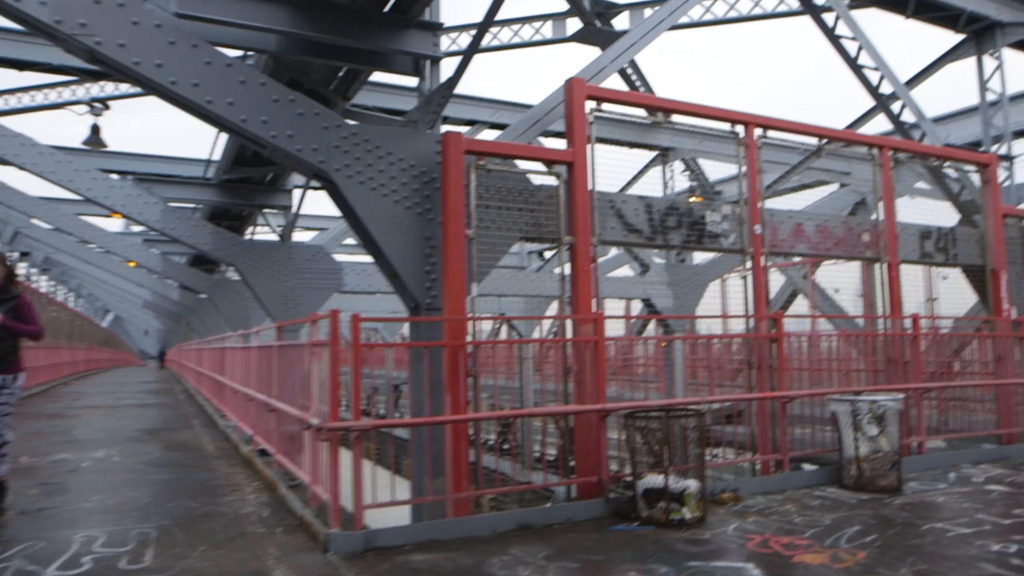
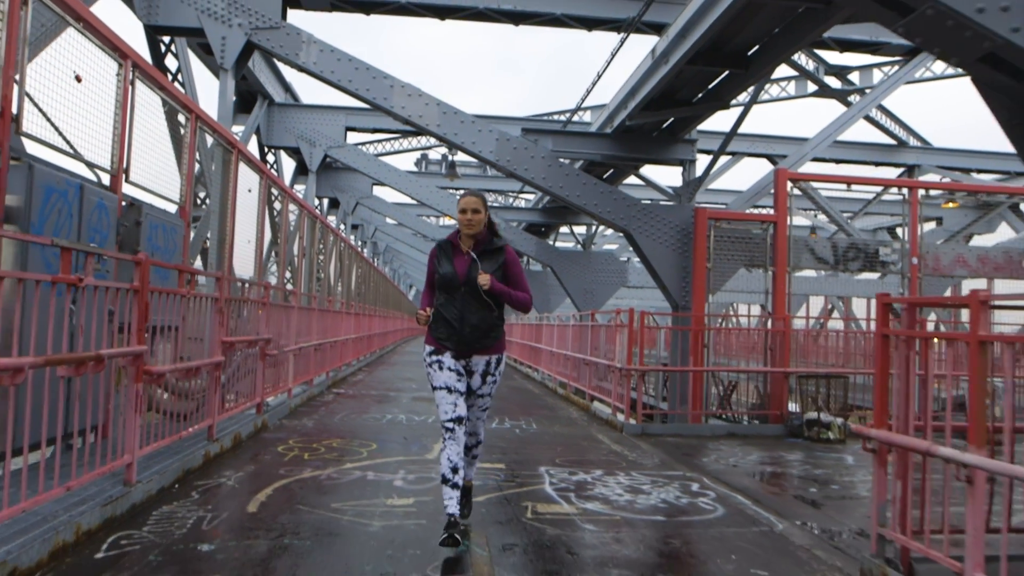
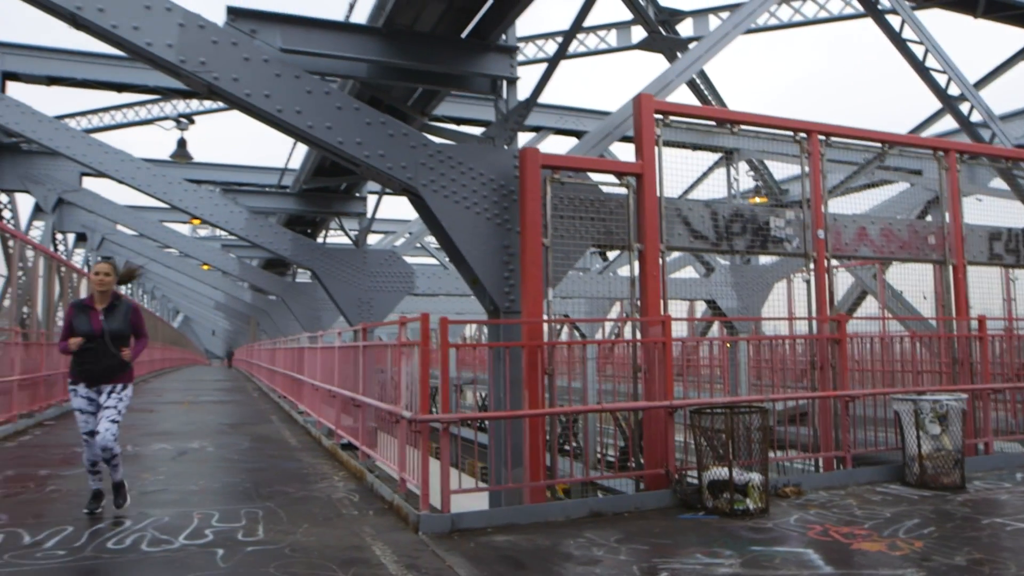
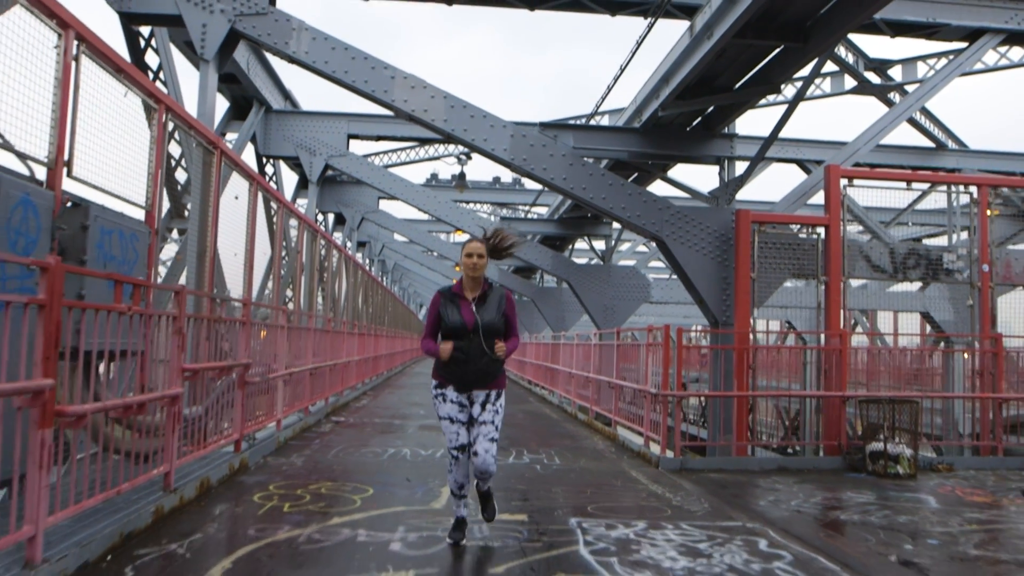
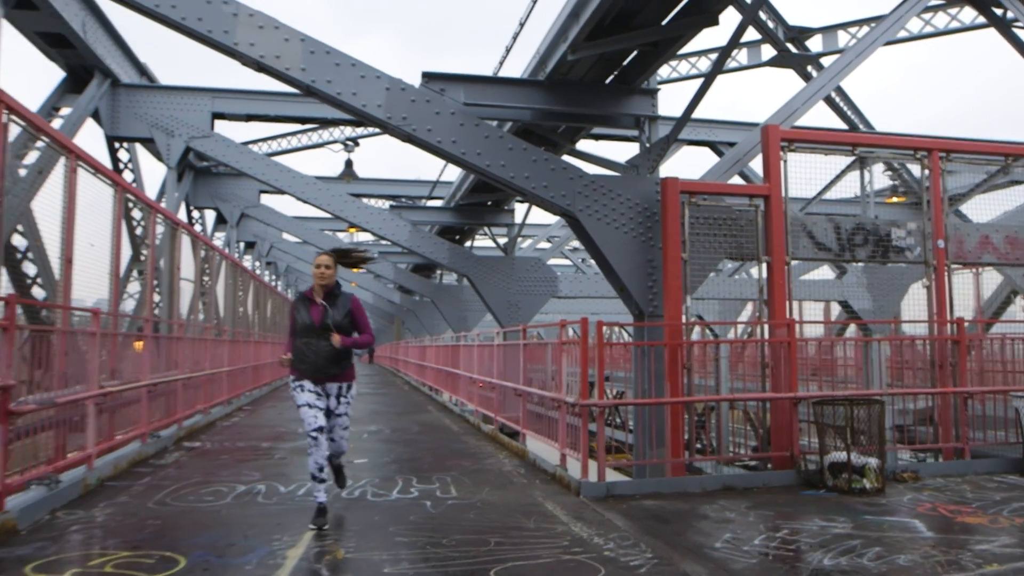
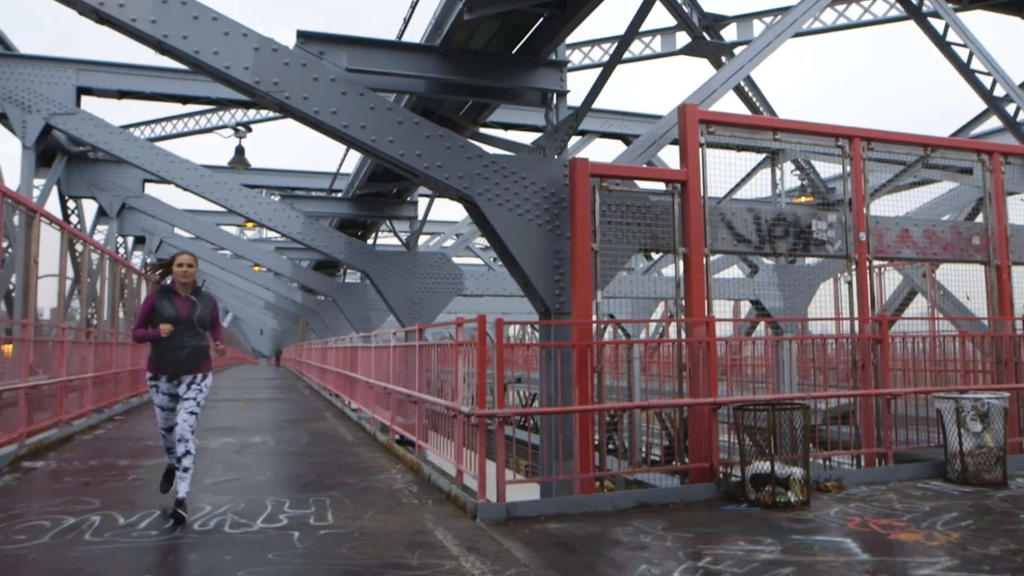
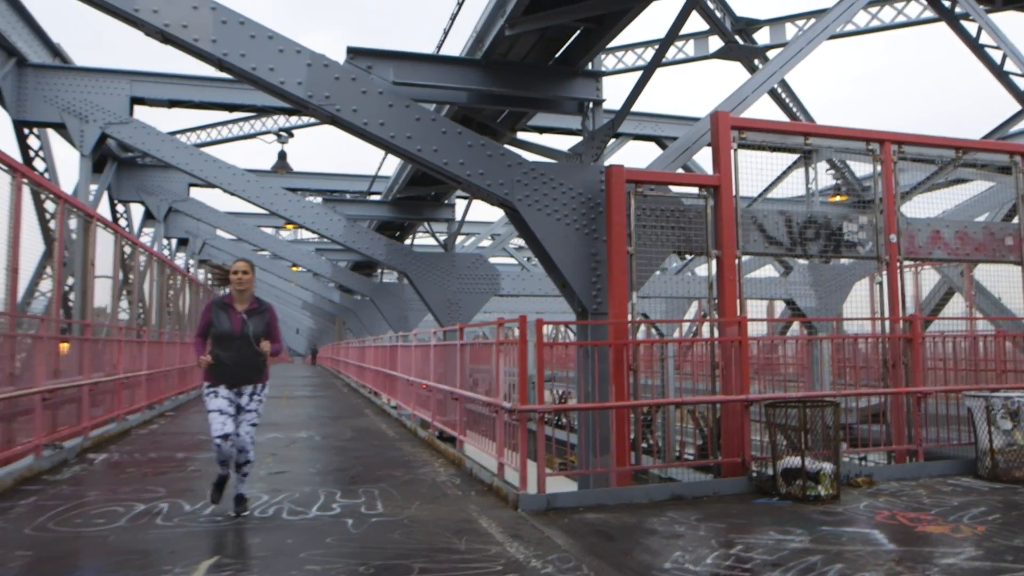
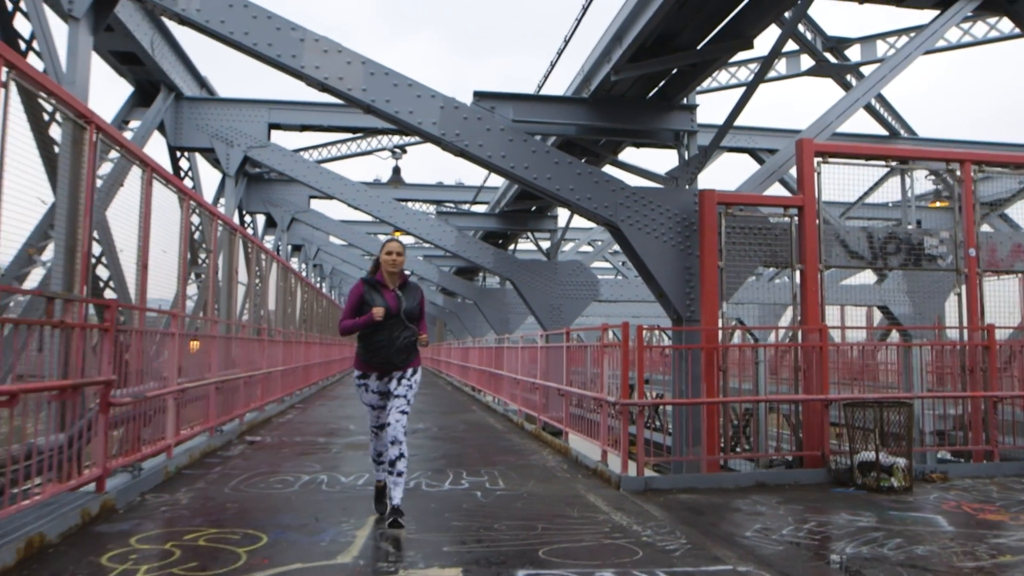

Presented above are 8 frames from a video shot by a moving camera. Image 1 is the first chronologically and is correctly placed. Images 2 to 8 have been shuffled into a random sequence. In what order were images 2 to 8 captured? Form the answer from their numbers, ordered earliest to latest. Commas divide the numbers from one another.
3, 6, 7, 5, 8, 4, 2
